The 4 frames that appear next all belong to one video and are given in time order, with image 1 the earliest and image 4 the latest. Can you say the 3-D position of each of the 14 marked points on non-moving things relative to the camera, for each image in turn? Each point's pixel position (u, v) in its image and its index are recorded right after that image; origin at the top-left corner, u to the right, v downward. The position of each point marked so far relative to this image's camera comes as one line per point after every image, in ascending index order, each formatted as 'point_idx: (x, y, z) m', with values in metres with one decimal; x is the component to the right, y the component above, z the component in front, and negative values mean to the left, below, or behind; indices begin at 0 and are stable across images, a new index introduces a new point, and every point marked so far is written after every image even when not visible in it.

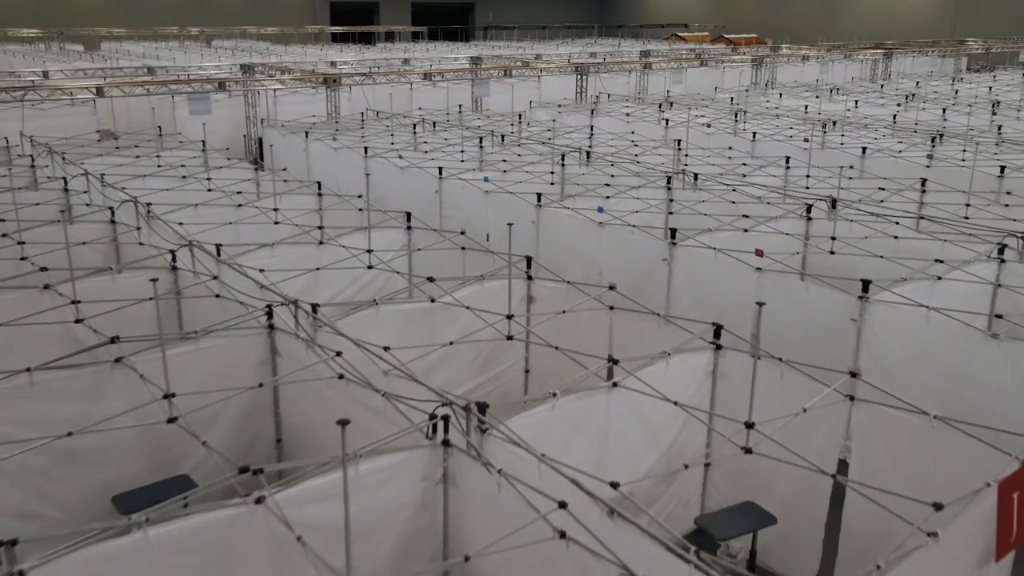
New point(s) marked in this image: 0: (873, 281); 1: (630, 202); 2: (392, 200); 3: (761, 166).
0: (+4.2, +0.1, +8.3) m
1: (+2.0, +1.5, +12.4) m
2: (-2.6, +1.9, +15.2) m
3: (+4.9, +2.4, +14.3) m
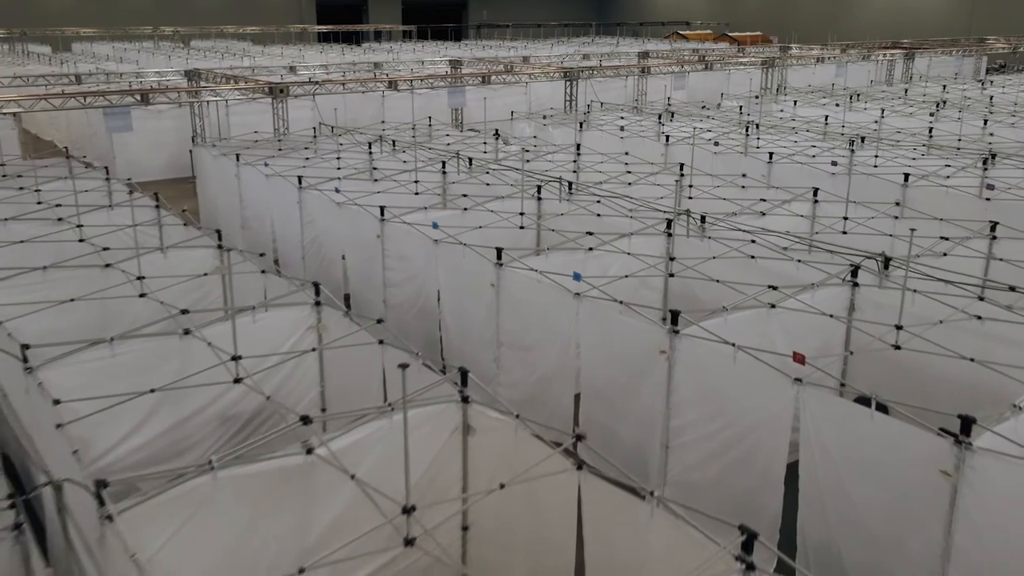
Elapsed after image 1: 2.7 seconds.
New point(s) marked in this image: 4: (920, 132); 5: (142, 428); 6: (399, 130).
0: (+3.5, -1.0, +5.6) m
1: (+1.4, +0.4, +9.6) m
2: (-3.2, +0.8, +12.4) m
3: (+4.3, +1.4, +11.5) m
4: (+10.1, +3.9, +18.0) m
5: (-3.6, -1.3, +7.0) m
6: (-2.8, +4.0, +18.4) m
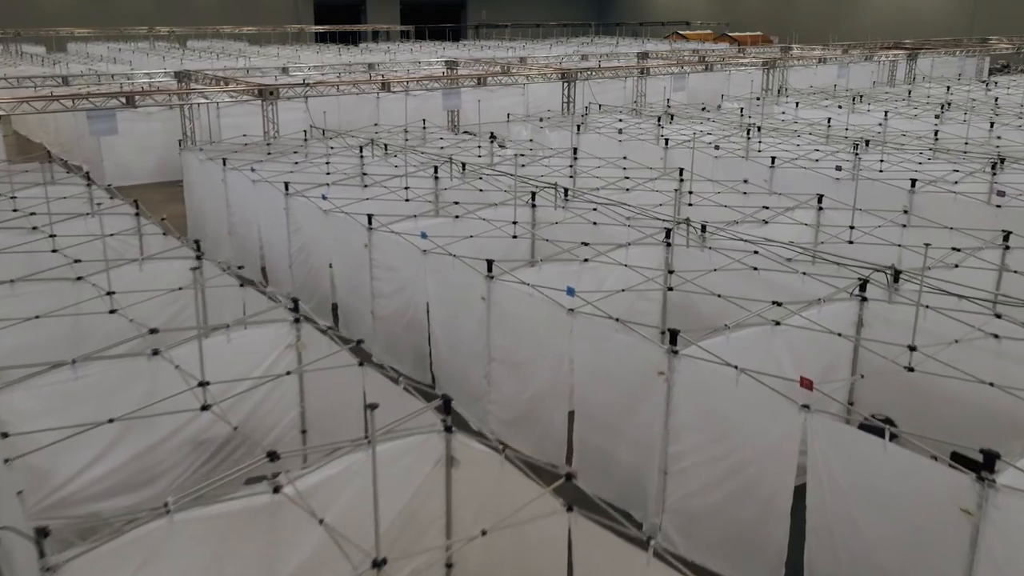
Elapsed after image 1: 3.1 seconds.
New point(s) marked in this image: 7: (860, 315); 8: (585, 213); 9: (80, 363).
0: (+3.4, -1.2, +5.1) m
1: (+1.3, +0.2, +9.2) m
2: (-3.3, +0.6, +12.0) m
3: (+4.2, +1.2, +11.1) m
4: (+10.0, +3.7, +17.6) m
5: (-3.7, -1.5, +6.5) m
6: (-3.0, +3.8, +18.0) m
7: (+3.9, -0.3, +8.1) m
8: (+1.1, +1.2, +11.2) m
9: (-3.9, -0.7, +6.5) m
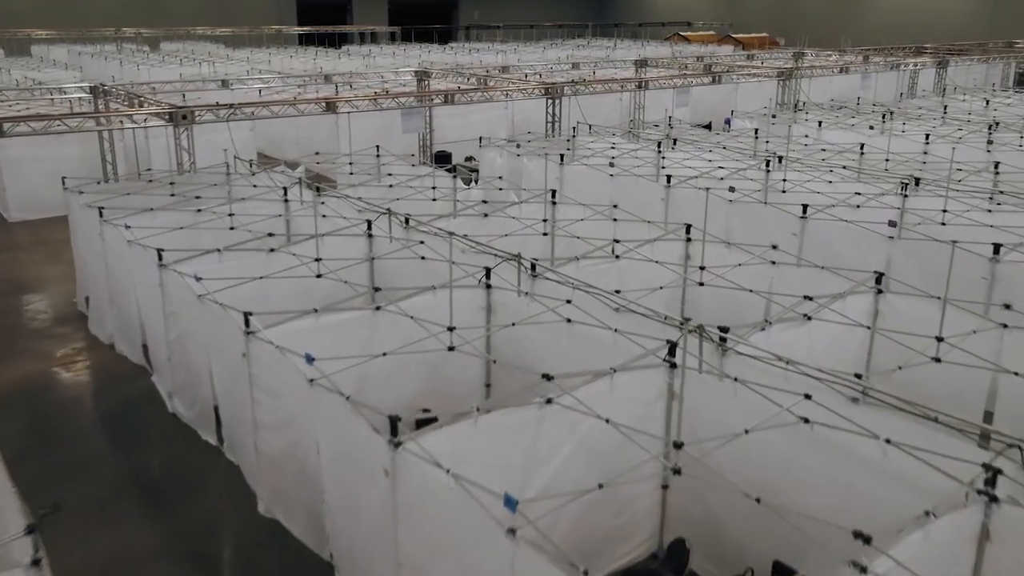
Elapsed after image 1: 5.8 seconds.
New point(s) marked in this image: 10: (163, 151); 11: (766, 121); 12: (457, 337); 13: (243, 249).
0: (+2.8, -2.5, +2.0) m
1: (+0.7, -1.1, +6.0) m
2: (-3.9, -0.7, +8.9) m
3: (+3.5, -0.1, +7.9) m
4: (+9.4, +2.4, +14.5) m
5: (-4.3, -2.8, +3.4) m
6: (-3.6, +2.5, +14.8) m
7: (+3.2, -1.6, +4.9) m
8: (+0.5, -0.2, +8.1) m
9: (-4.5, -2.0, +3.4) m
10: (-8.7, +3.4, +17.9) m
11: (+7.0, +4.5, +19.8) m
12: (-0.6, -0.4, +7.7) m
13: (-3.7, +0.5, +9.8) m
